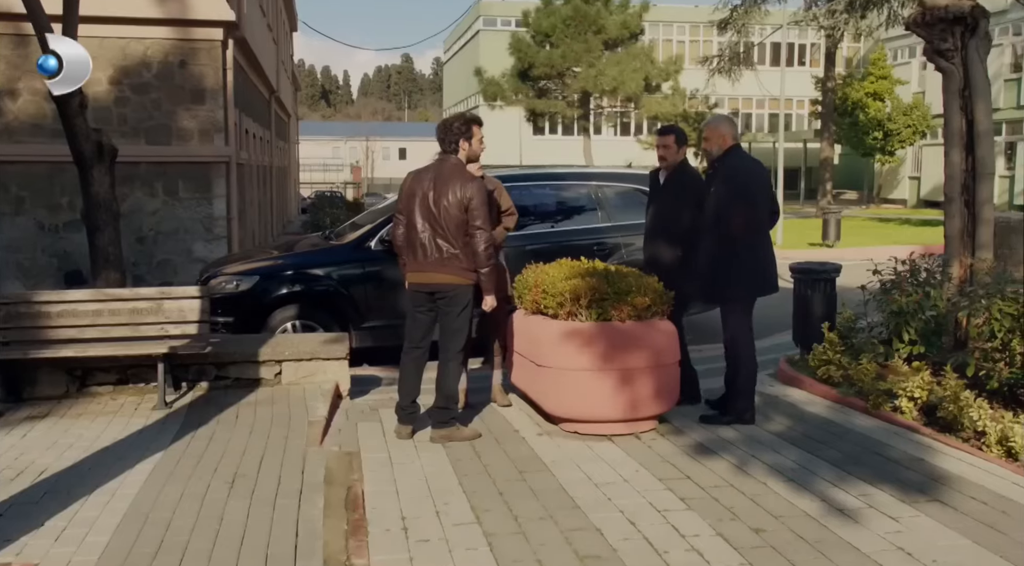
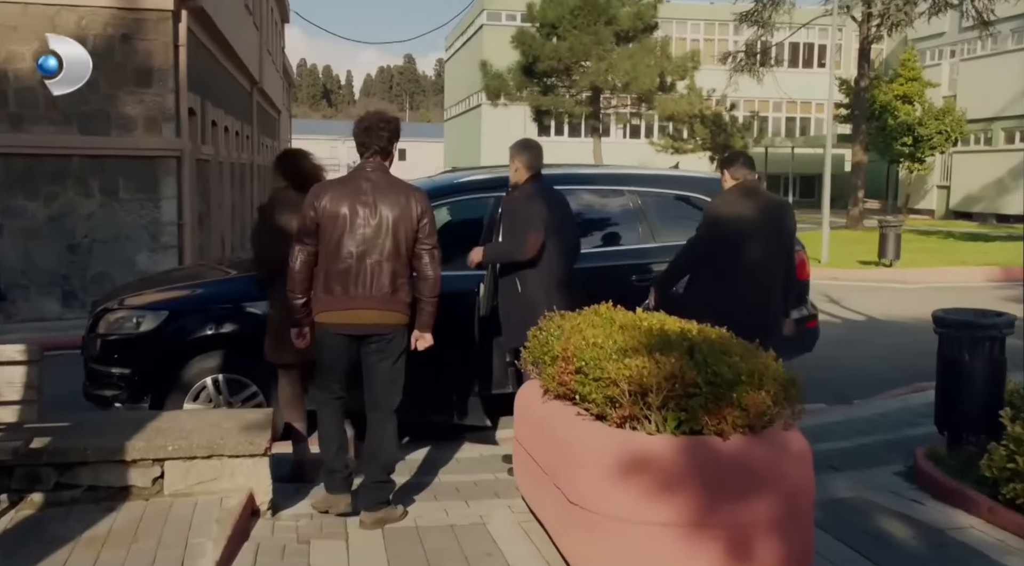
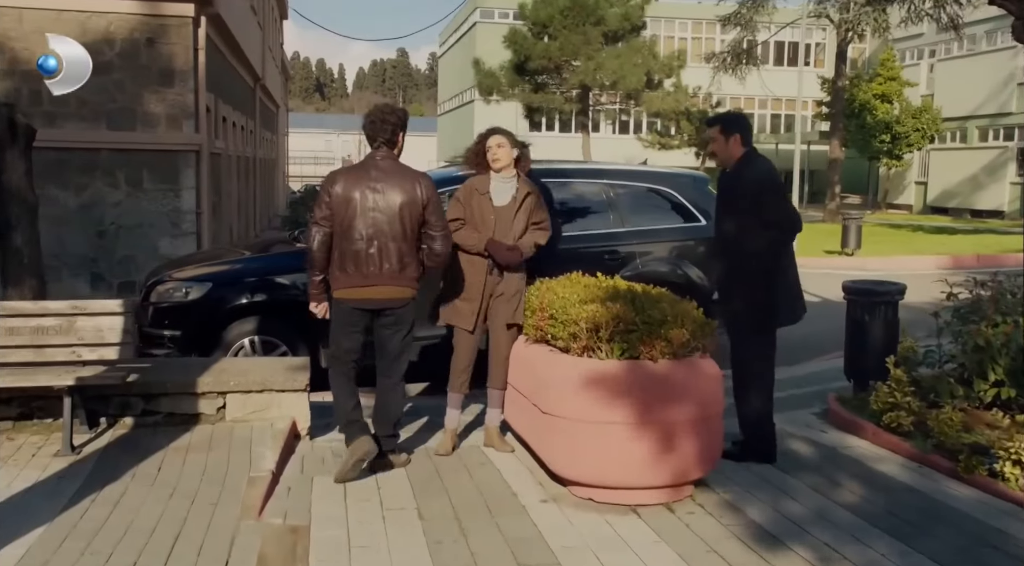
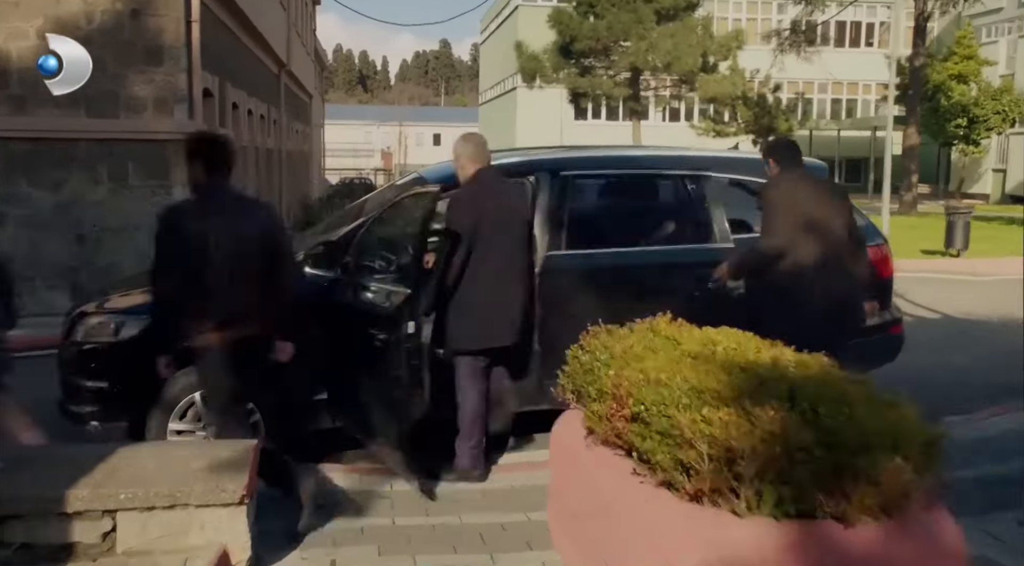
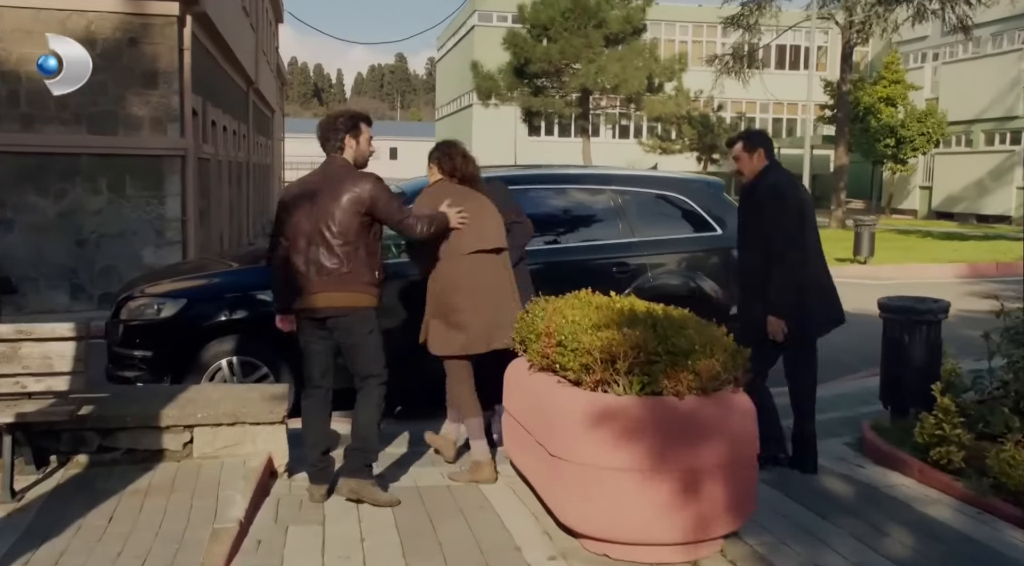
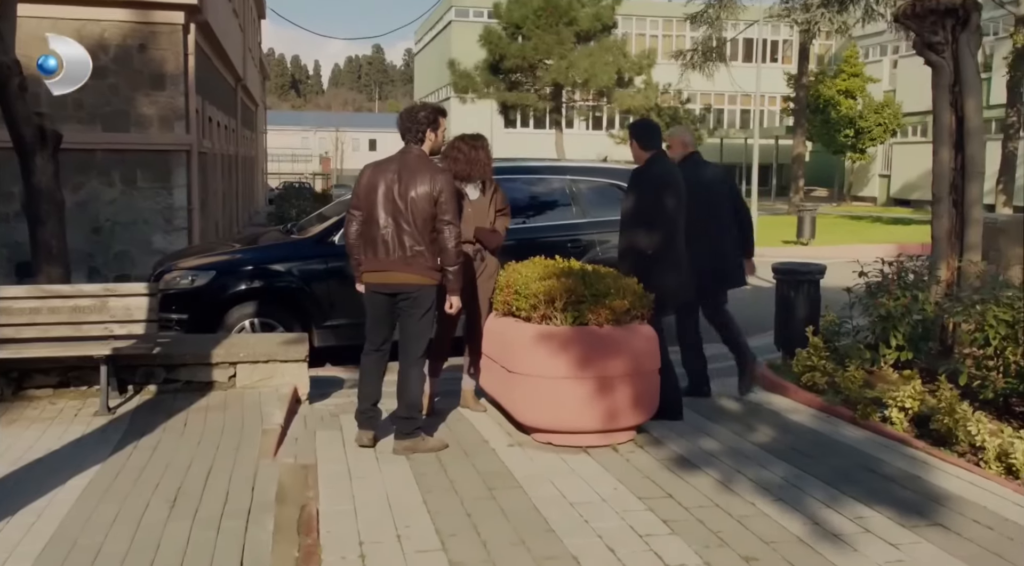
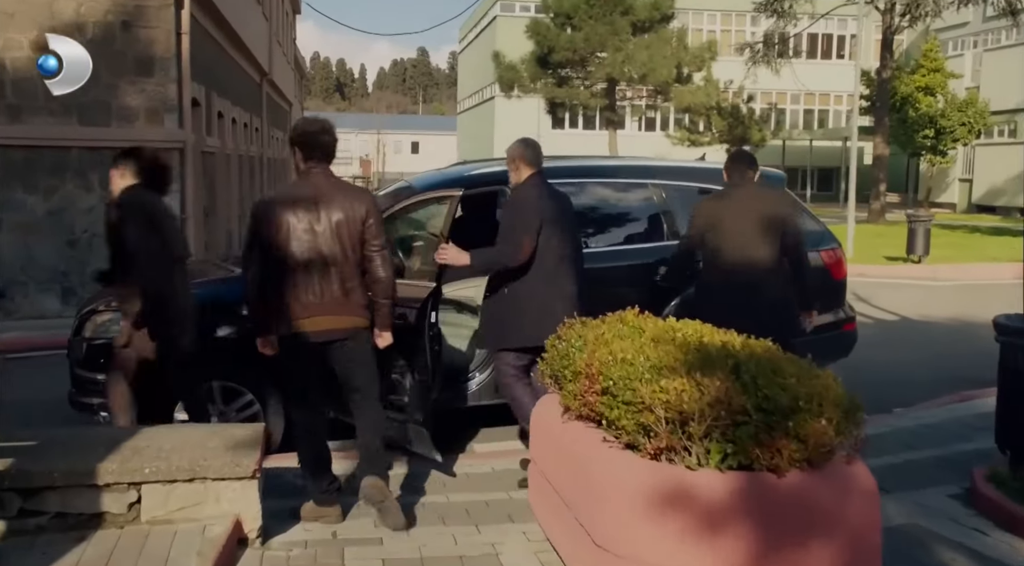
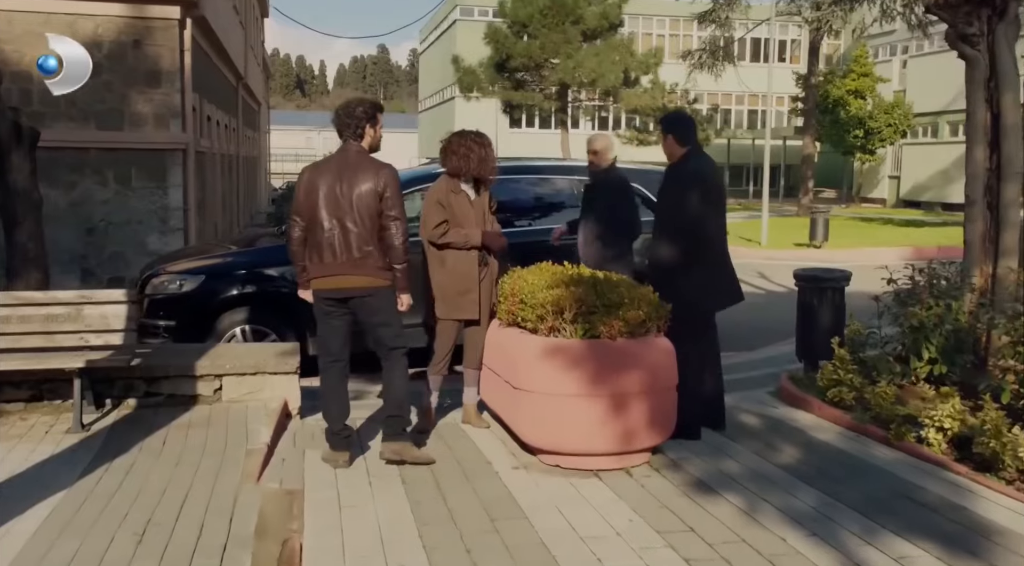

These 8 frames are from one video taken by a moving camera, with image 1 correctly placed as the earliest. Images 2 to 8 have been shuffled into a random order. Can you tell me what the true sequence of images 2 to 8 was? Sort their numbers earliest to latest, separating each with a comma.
6, 8, 3, 5, 2, 7, 4
